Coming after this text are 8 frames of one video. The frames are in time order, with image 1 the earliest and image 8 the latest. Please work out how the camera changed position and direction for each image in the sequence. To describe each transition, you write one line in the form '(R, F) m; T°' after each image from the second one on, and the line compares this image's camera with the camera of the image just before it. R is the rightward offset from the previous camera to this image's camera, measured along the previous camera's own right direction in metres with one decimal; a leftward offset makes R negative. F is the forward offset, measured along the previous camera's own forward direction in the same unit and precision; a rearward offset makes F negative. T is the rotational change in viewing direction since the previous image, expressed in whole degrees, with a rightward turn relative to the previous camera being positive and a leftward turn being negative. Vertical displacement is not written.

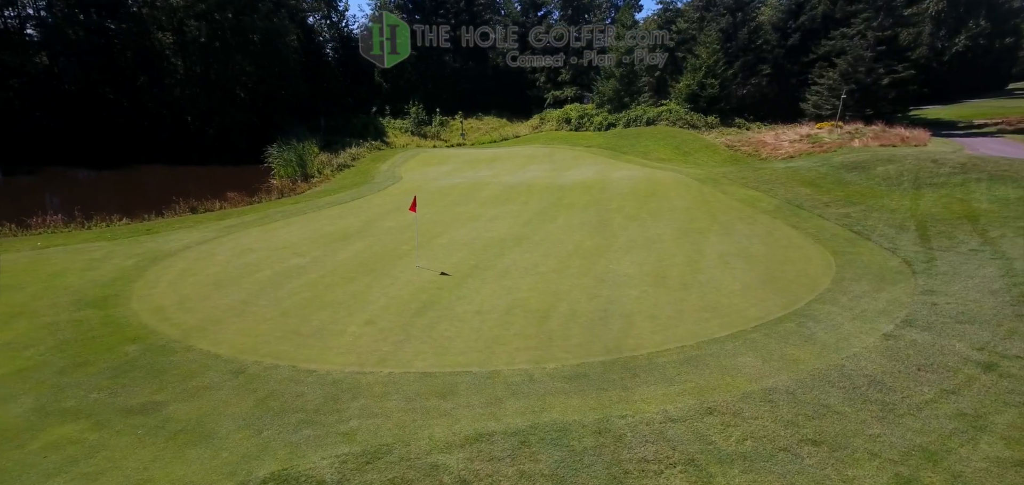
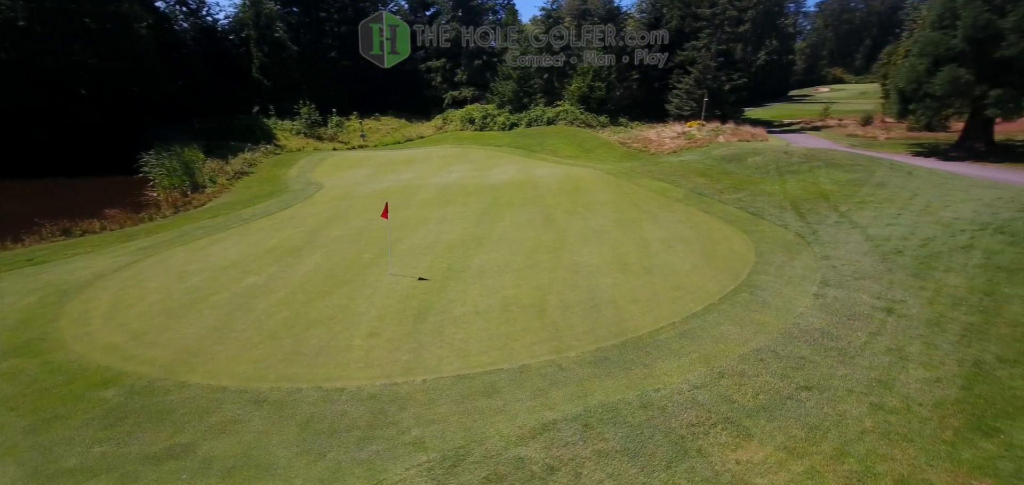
(-1.6, 0.0) m; +13°
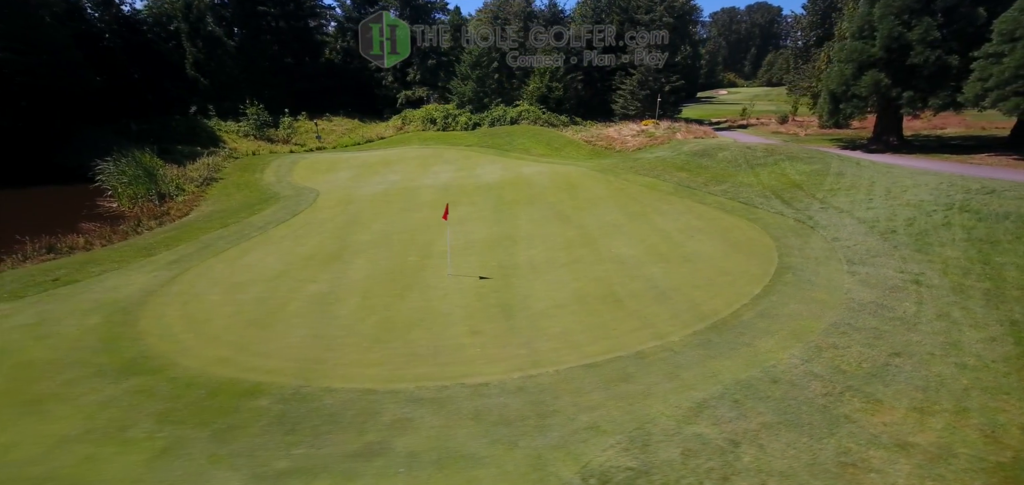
(-2.2, 0.0) m; +7°
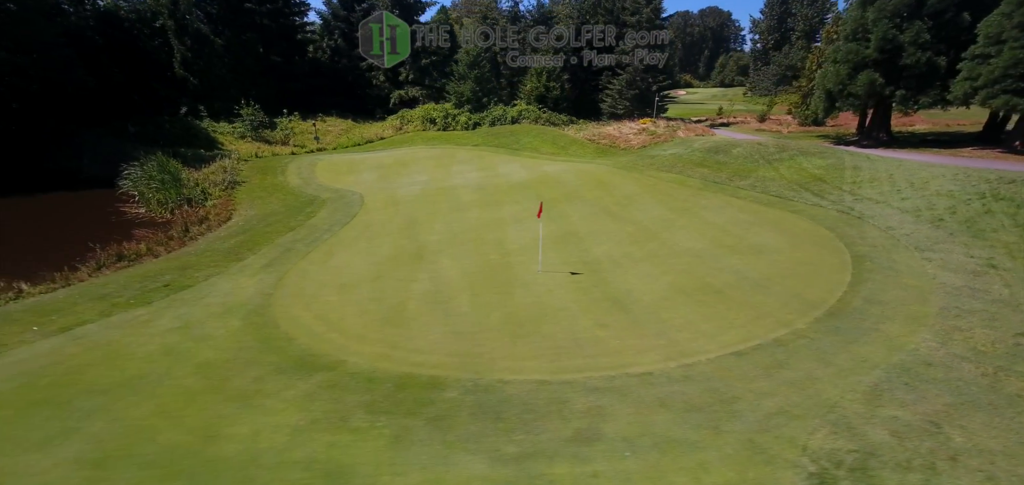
(-2.1, +0.1) m; +2°
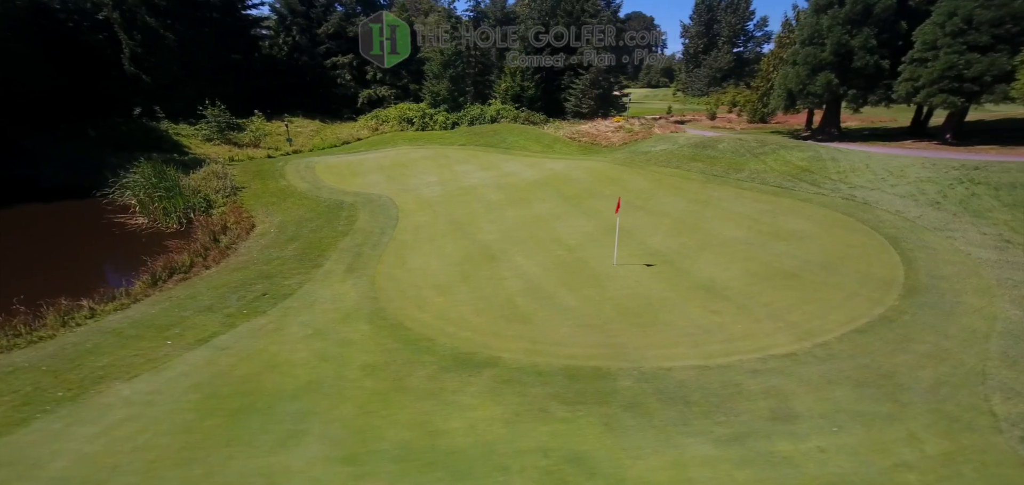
(-2.2, +0.1) m; +5°
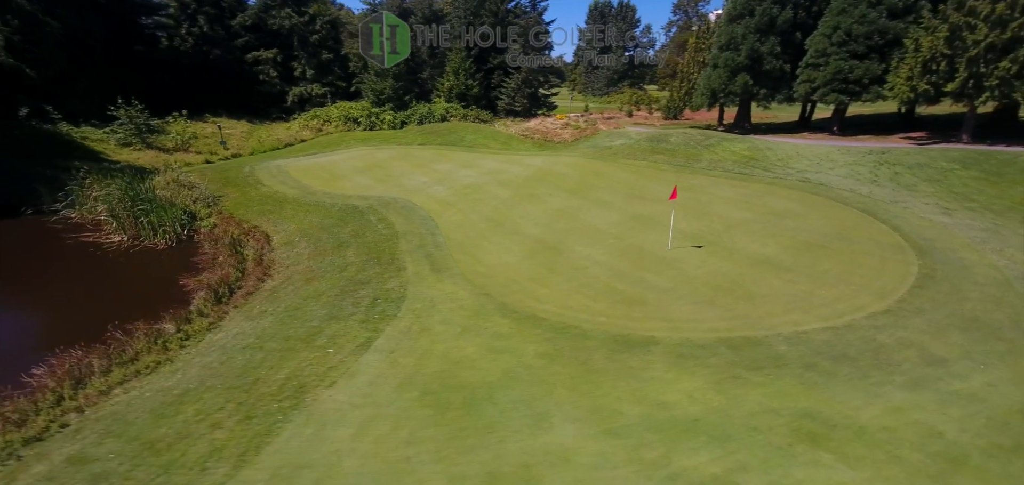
(-2.7, 0.0) m; +9°
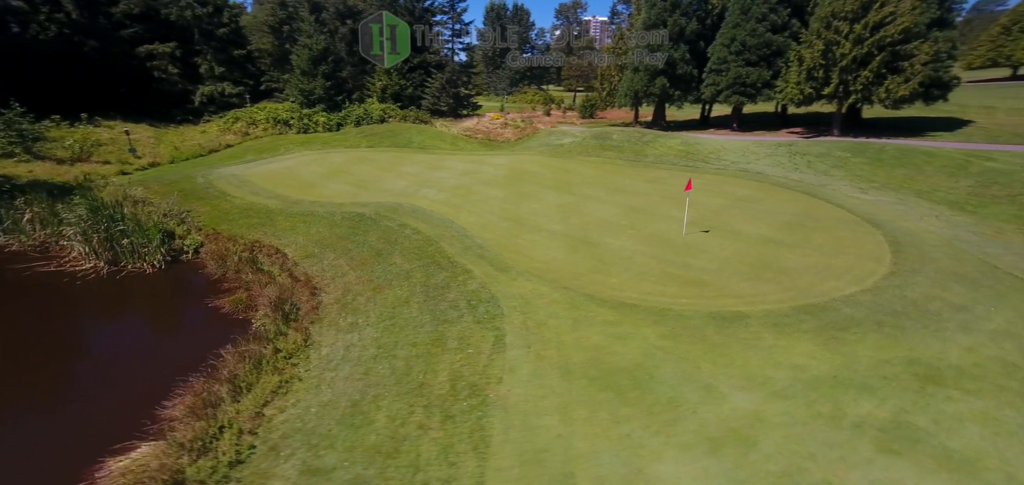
(-2.4, -0.1) m; +10°
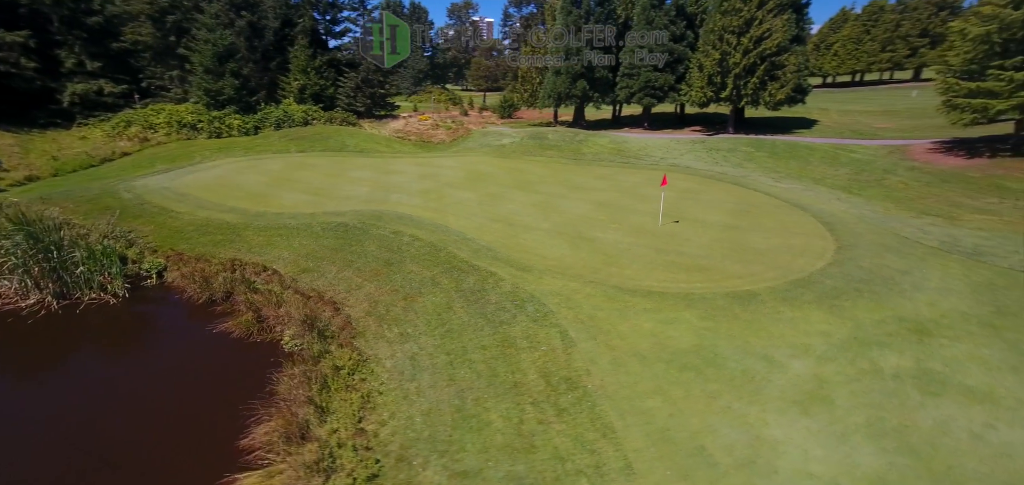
(-1.8, -0.1) m; +10°
